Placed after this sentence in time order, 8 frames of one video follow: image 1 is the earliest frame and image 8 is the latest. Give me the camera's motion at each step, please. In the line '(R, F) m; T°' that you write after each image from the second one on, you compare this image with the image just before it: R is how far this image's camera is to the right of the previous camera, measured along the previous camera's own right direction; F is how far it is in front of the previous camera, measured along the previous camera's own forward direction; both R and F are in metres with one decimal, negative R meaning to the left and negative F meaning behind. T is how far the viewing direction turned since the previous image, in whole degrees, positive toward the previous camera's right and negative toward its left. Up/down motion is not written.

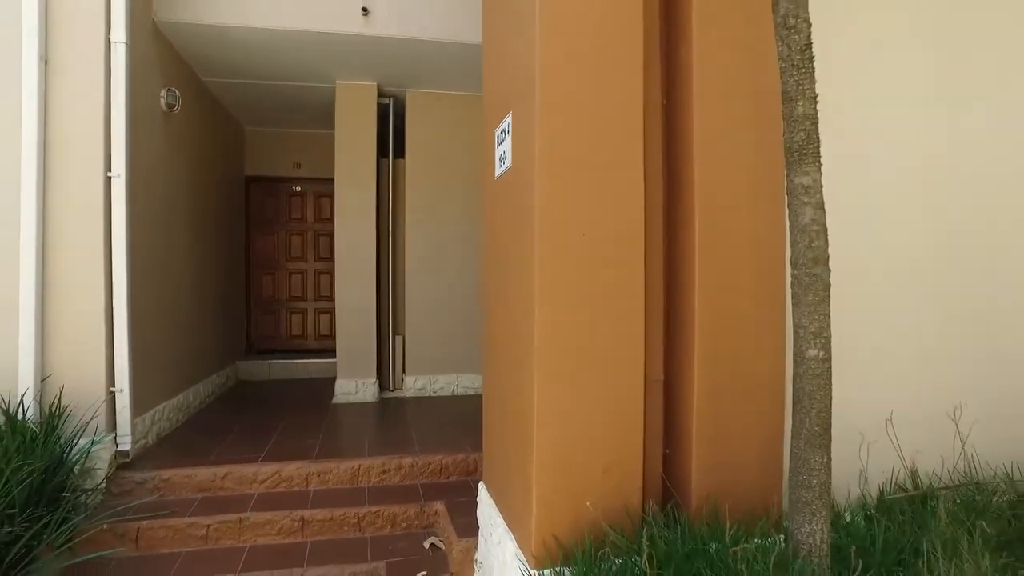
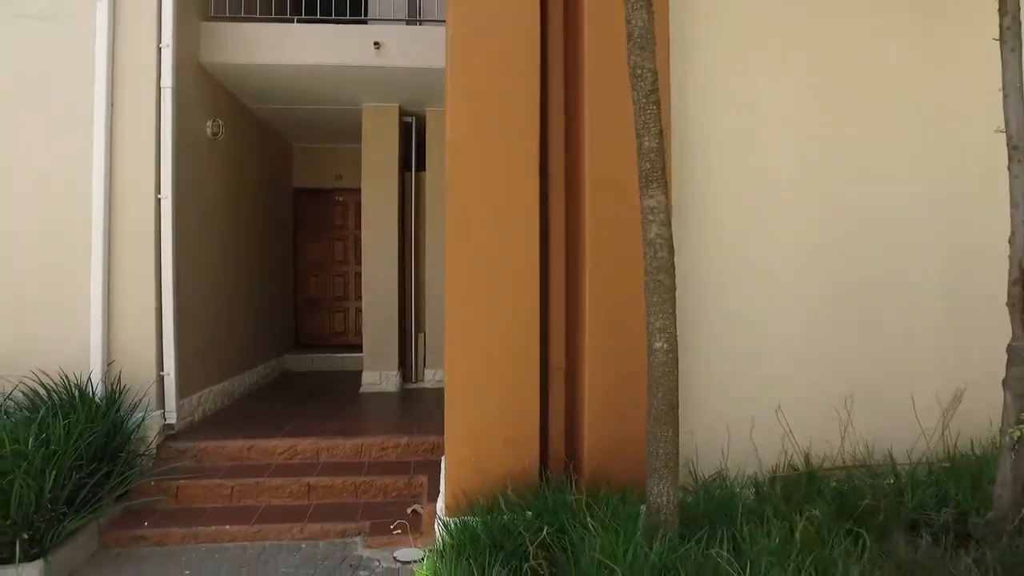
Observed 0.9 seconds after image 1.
(+0.7, -0.5) m; -7°
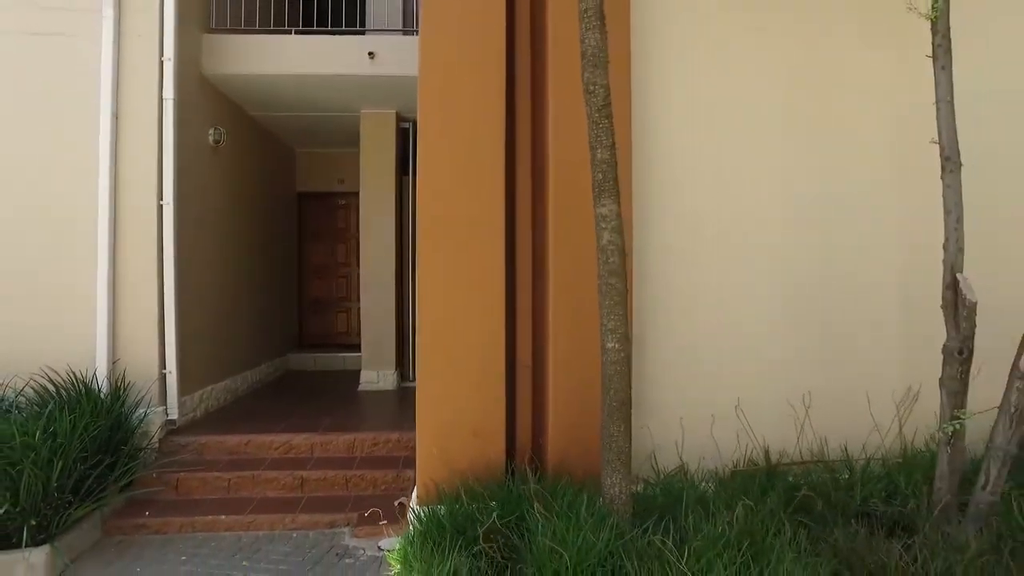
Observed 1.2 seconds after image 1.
(+0.2, -0.2) m; -1°
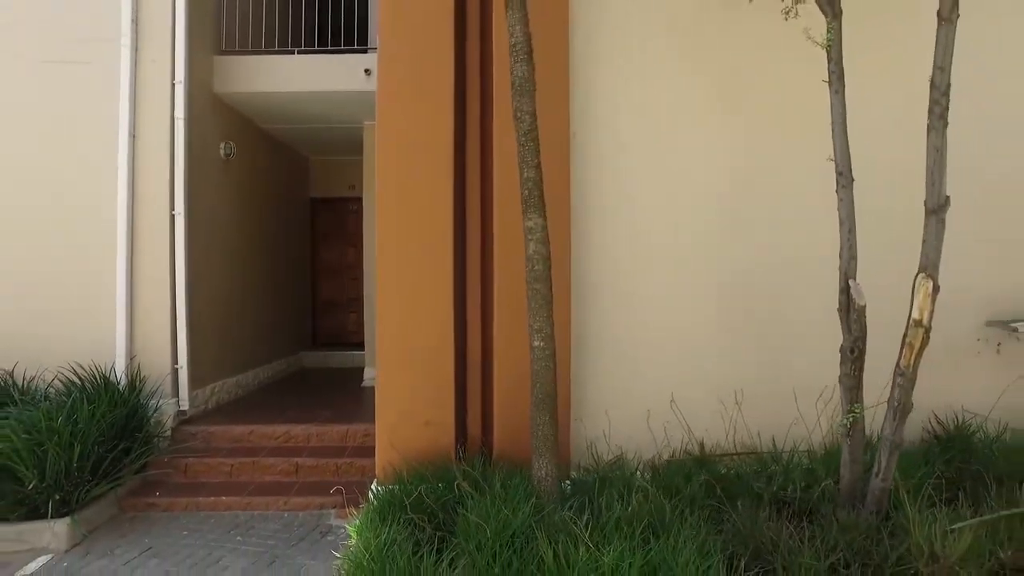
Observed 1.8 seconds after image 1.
(+0.5, -0.3) m; -3°
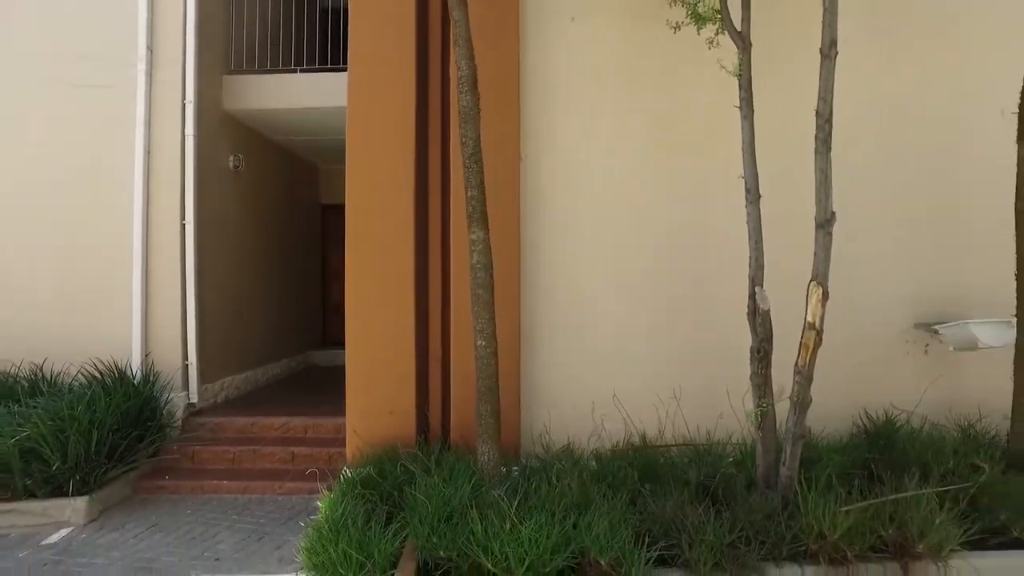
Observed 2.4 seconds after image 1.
(+0.5, -0.4) m; -3°
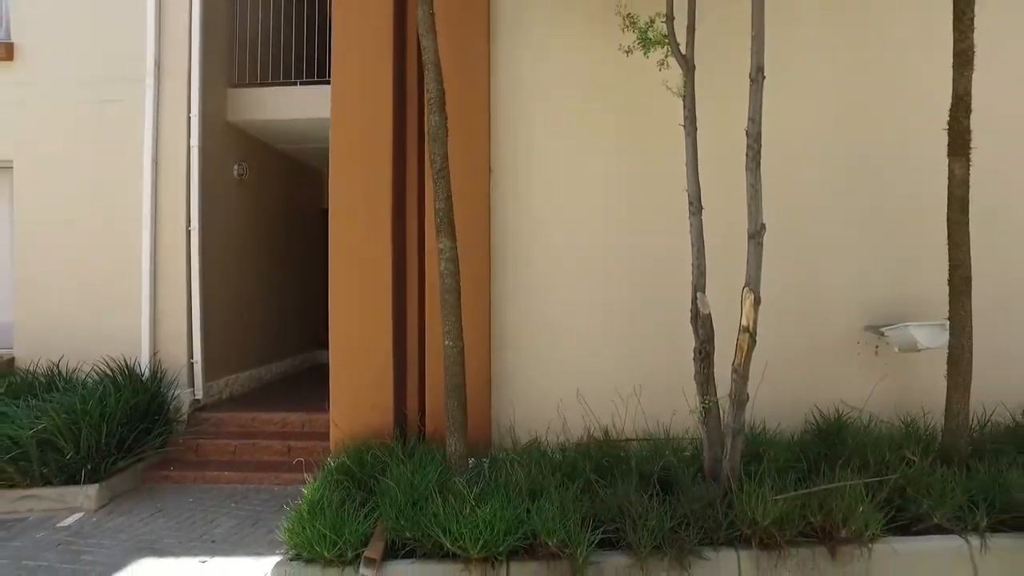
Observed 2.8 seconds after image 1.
(+0.3, -0.3) m; -1°
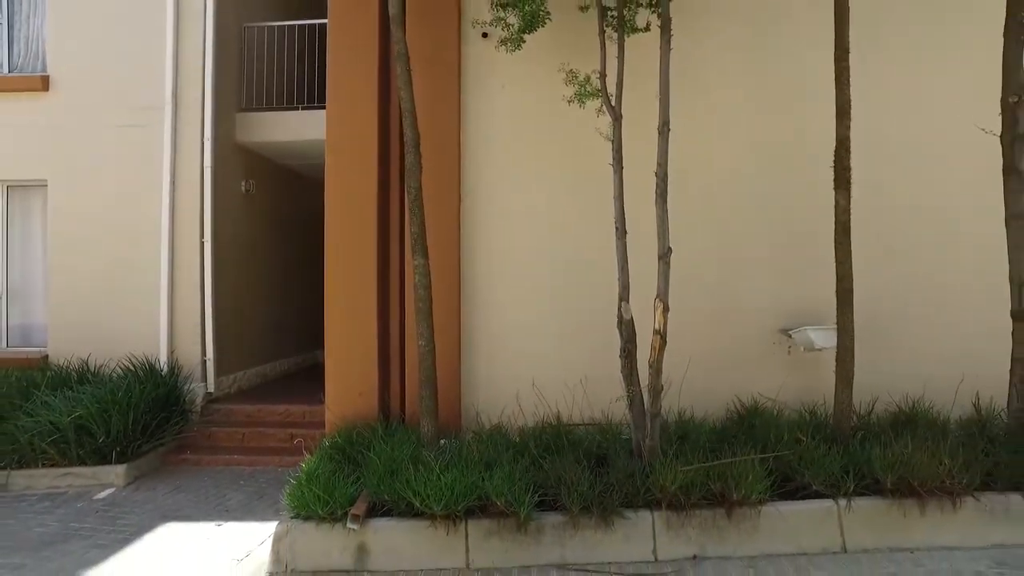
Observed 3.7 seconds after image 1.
(+0.3, -0.8) m; 0°
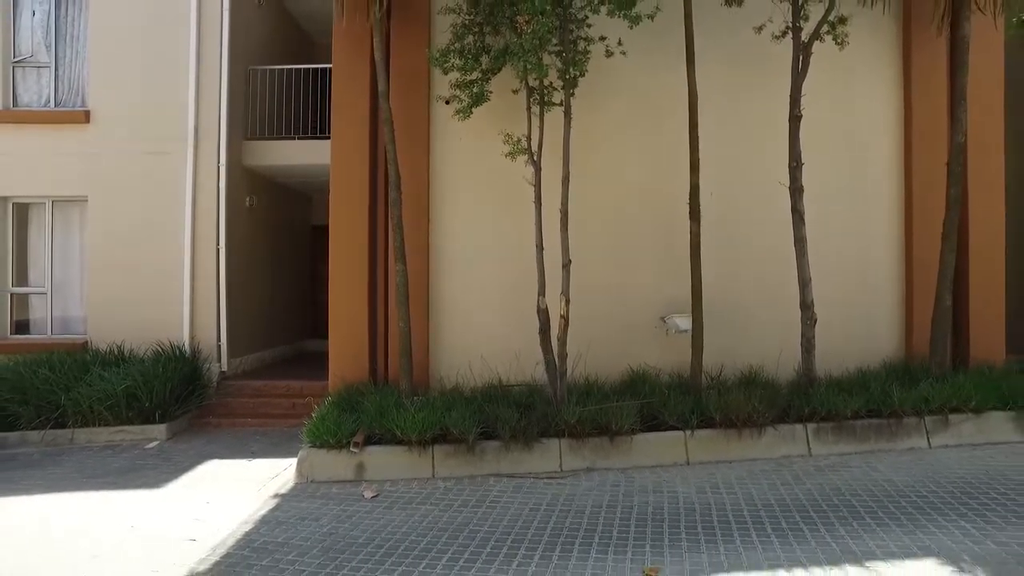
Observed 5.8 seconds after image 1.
(+0.2, -1.8) m; +3°
